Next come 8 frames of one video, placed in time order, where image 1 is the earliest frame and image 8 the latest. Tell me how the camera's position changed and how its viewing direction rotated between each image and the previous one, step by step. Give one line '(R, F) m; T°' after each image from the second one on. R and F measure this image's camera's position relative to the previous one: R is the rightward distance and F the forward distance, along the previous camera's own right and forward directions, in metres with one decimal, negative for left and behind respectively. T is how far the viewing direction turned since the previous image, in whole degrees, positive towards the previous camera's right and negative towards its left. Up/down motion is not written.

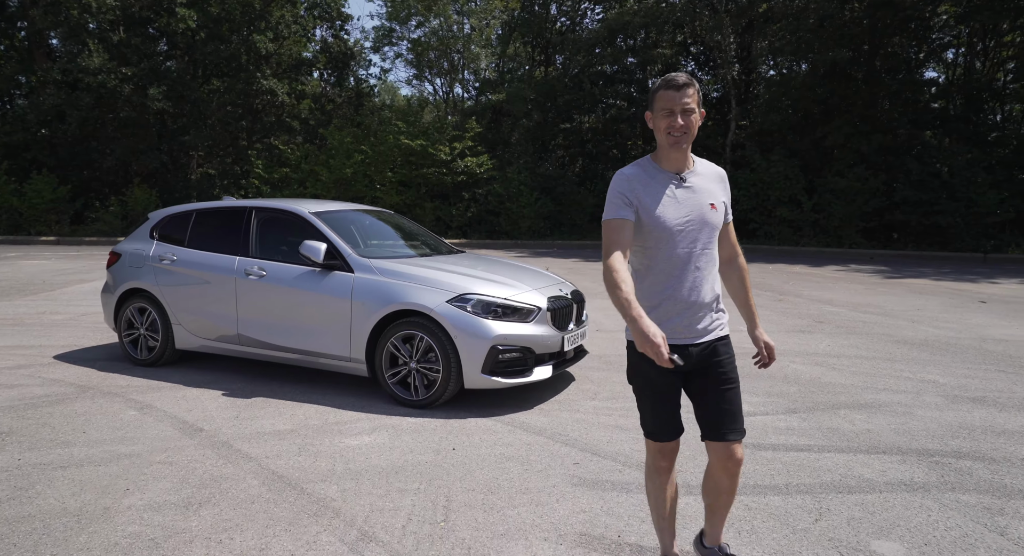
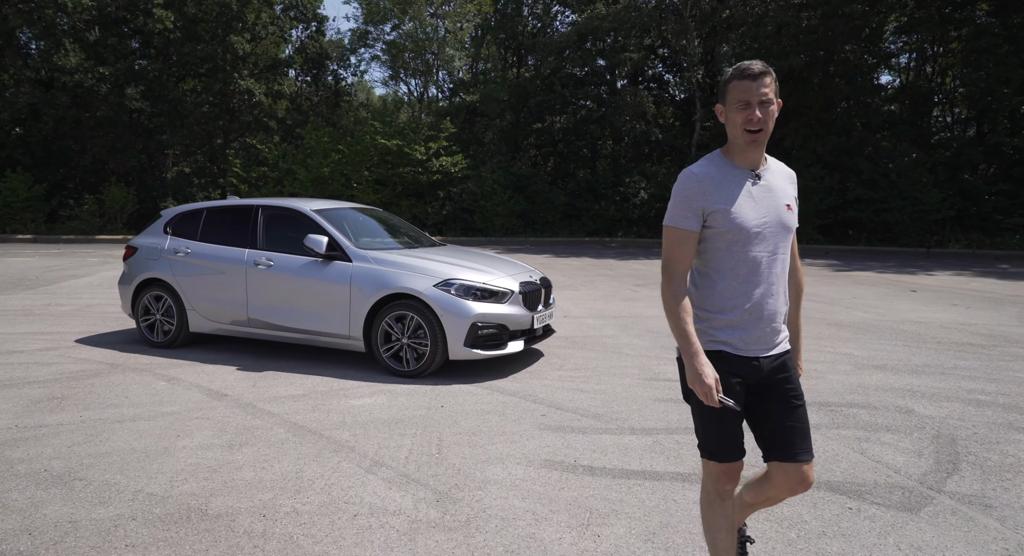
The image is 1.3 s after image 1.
(0.0, -0.8) m; +2°
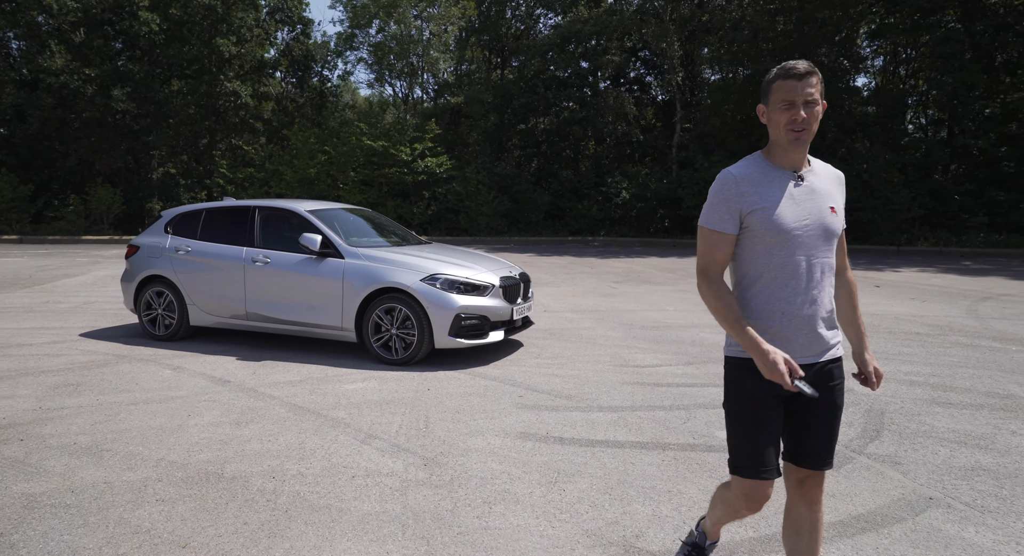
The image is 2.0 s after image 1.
(+0.1, -0.5) m; +1°
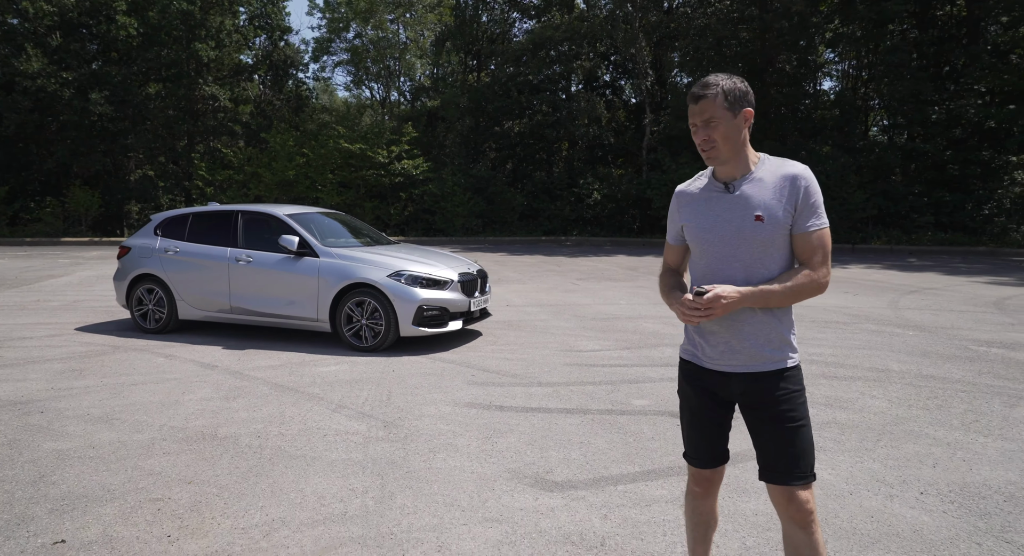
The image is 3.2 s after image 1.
(+0.3, -0.8) m; +2°
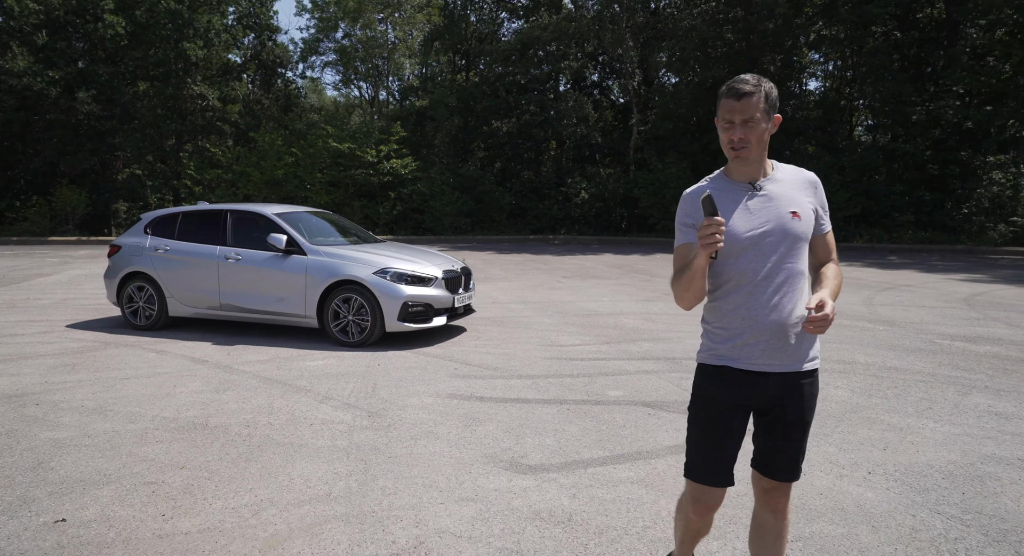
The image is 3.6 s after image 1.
(+0.1, -0.2) m; +1°
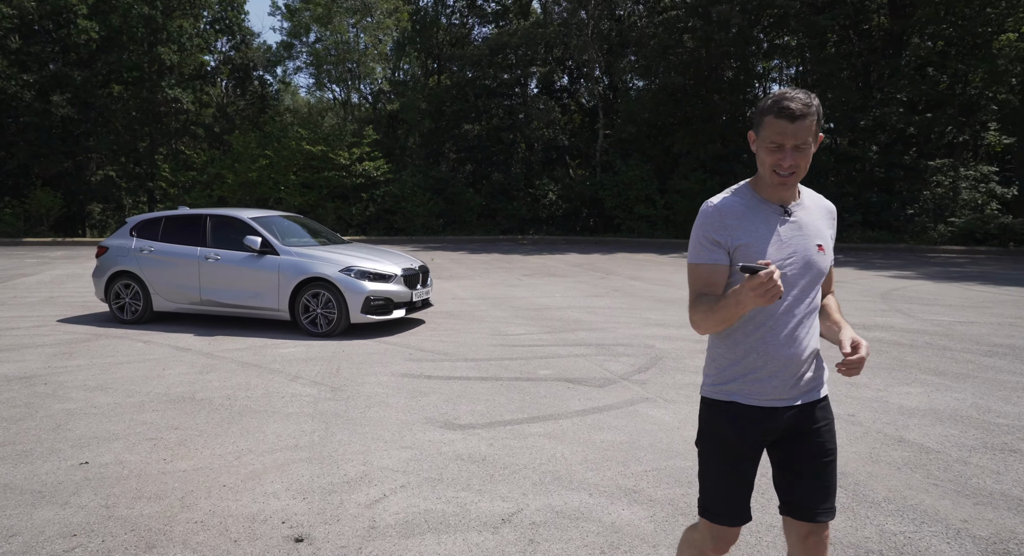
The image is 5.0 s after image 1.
(+0.4, -0.9) m; +2°
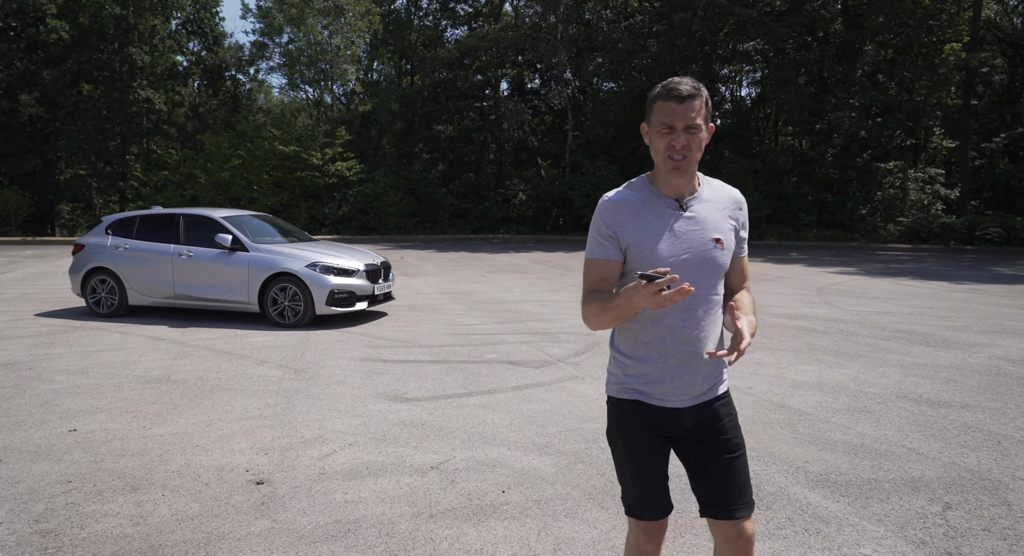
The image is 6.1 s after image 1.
(+0.3, -0.7) m; +2°
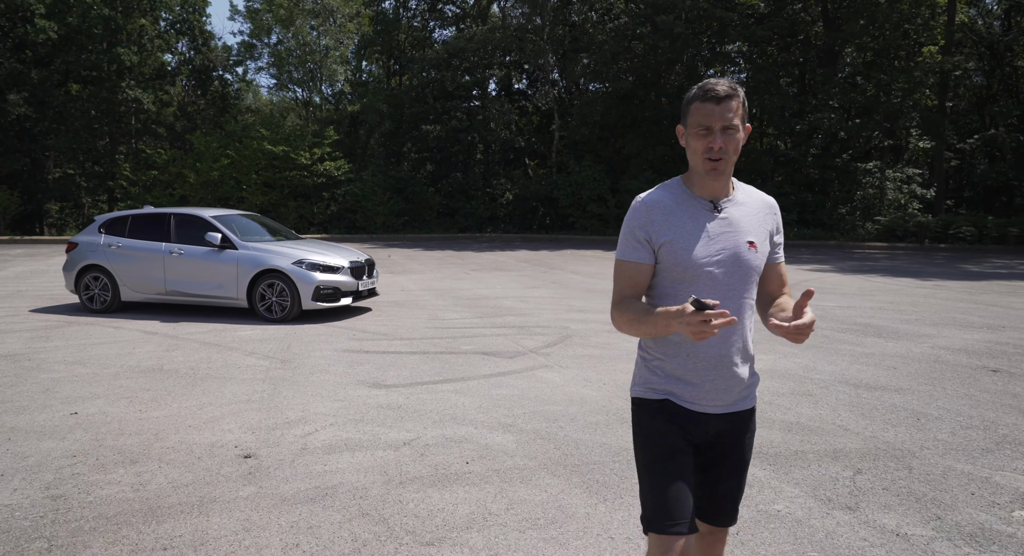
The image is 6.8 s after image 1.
(+0.2, -0.4) m; +1°
